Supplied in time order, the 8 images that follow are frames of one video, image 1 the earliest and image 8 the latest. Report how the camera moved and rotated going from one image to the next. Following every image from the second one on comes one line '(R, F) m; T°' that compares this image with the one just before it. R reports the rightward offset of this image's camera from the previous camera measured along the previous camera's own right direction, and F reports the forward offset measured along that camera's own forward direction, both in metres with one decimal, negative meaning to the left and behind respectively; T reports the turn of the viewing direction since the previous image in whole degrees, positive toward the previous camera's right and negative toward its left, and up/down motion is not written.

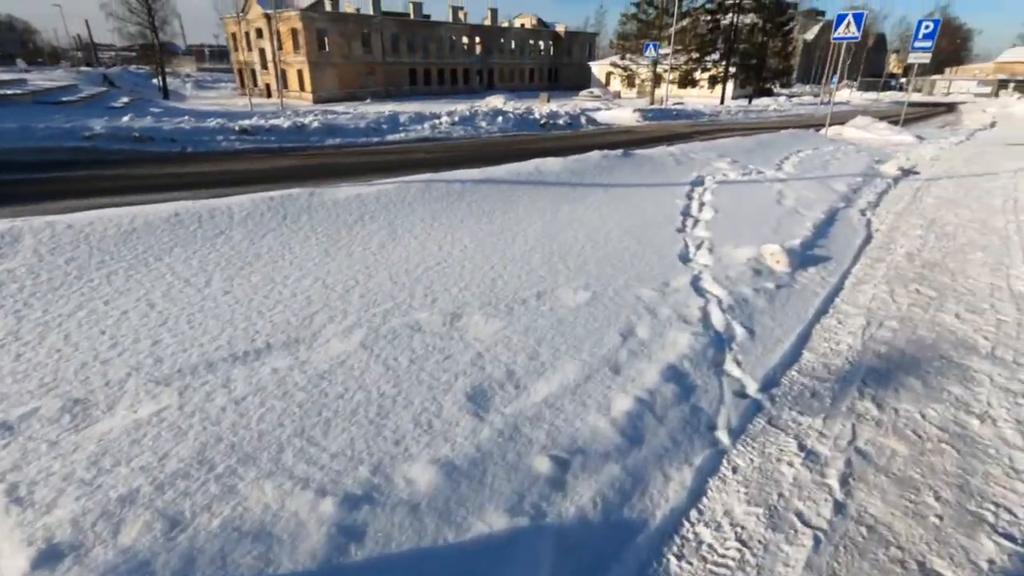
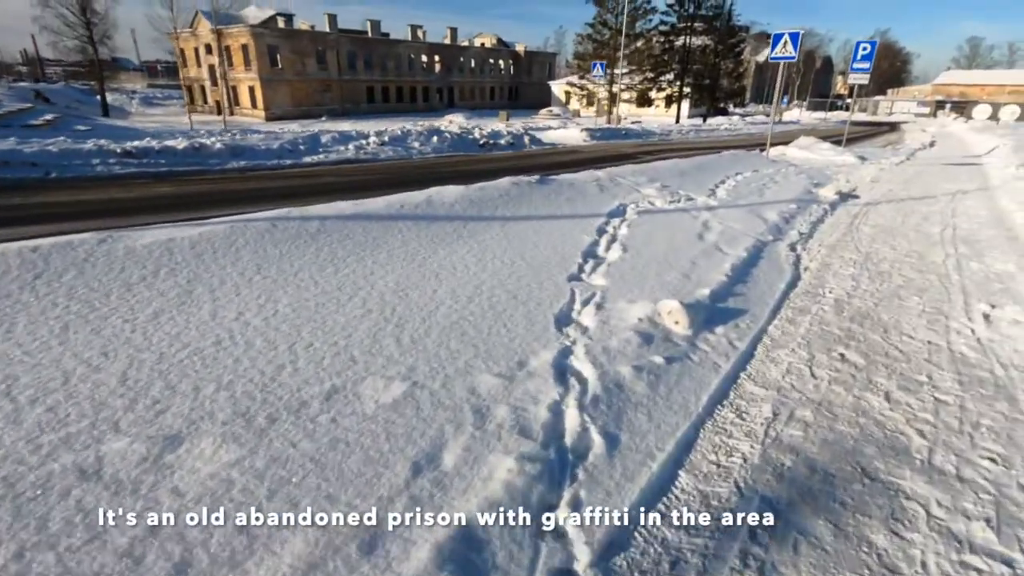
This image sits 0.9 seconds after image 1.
(+1.1, +1.1) m; +3°
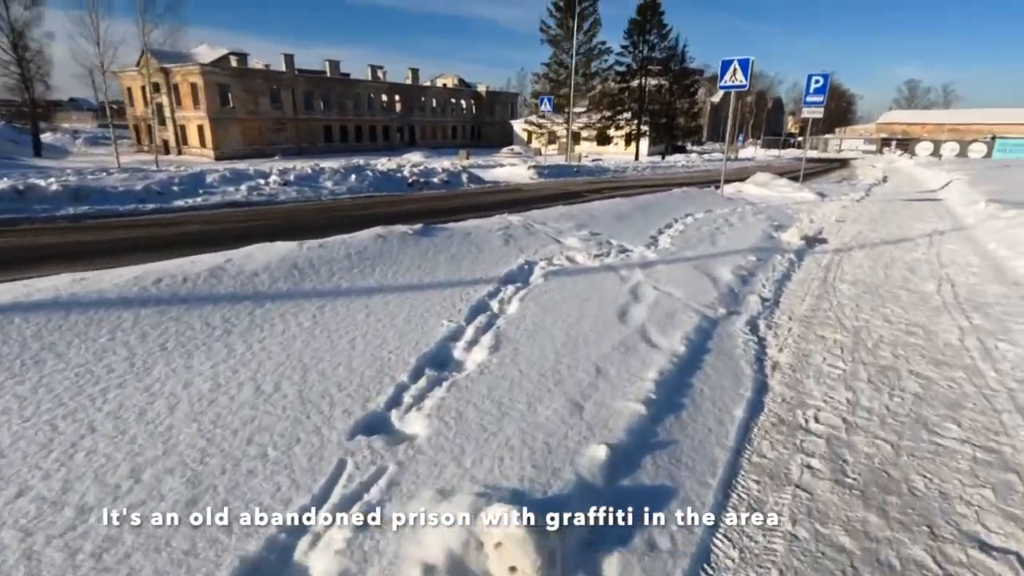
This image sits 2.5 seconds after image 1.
(+1.2, +2.3) m; +3°
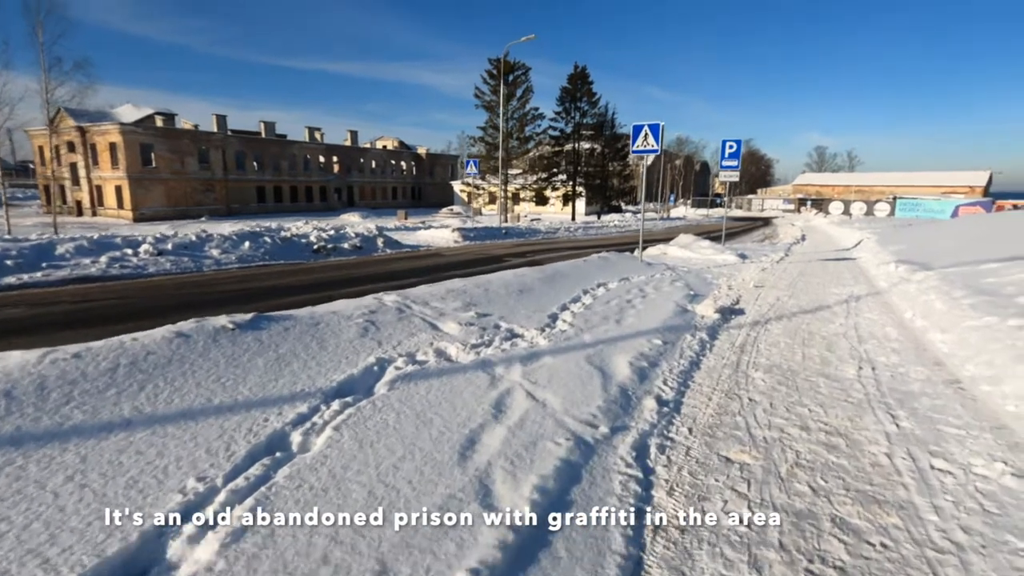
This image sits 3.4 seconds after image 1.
(+1.0, +1.1) m; +6°
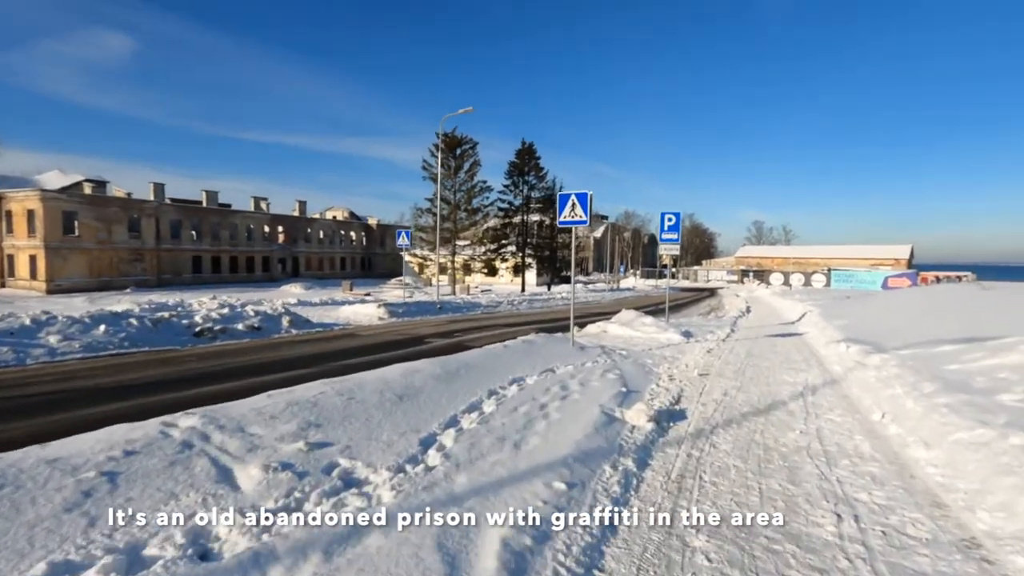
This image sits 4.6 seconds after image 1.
(+1.0, +1.9) m; +5°
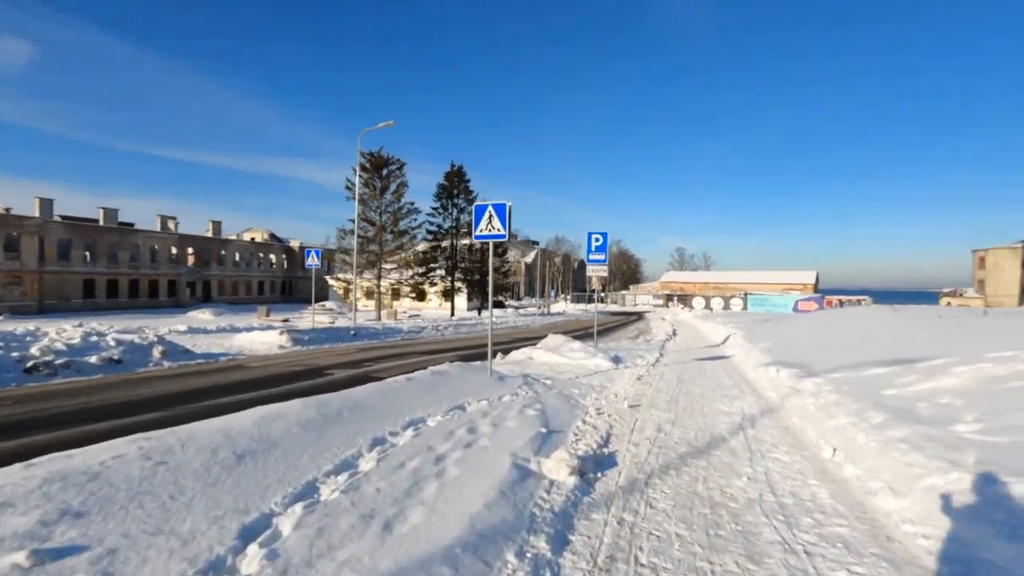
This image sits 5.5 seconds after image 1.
(+0.5, +1.5) m; +7°
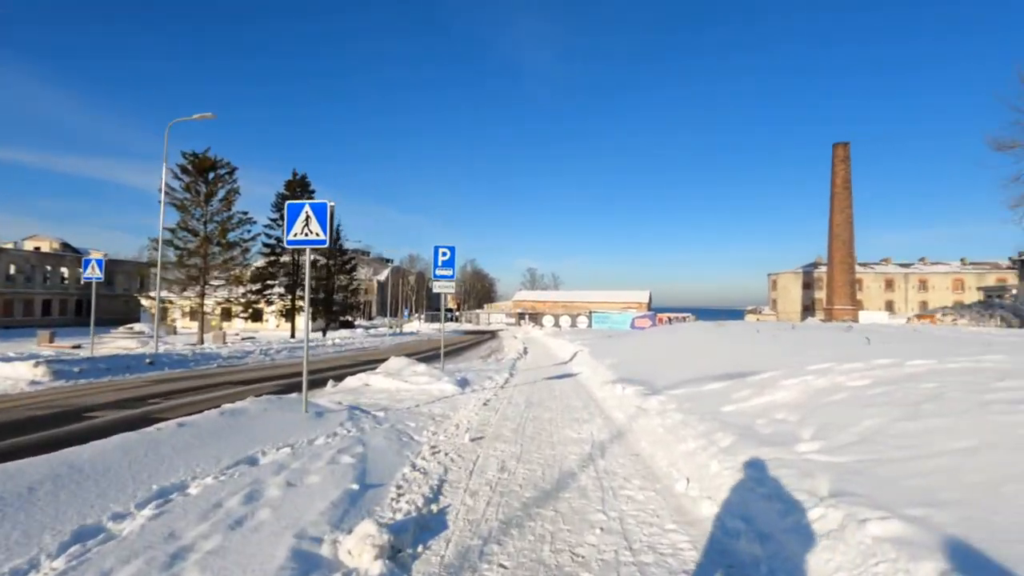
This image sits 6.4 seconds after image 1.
(+0.5, +1.4) m; +15°
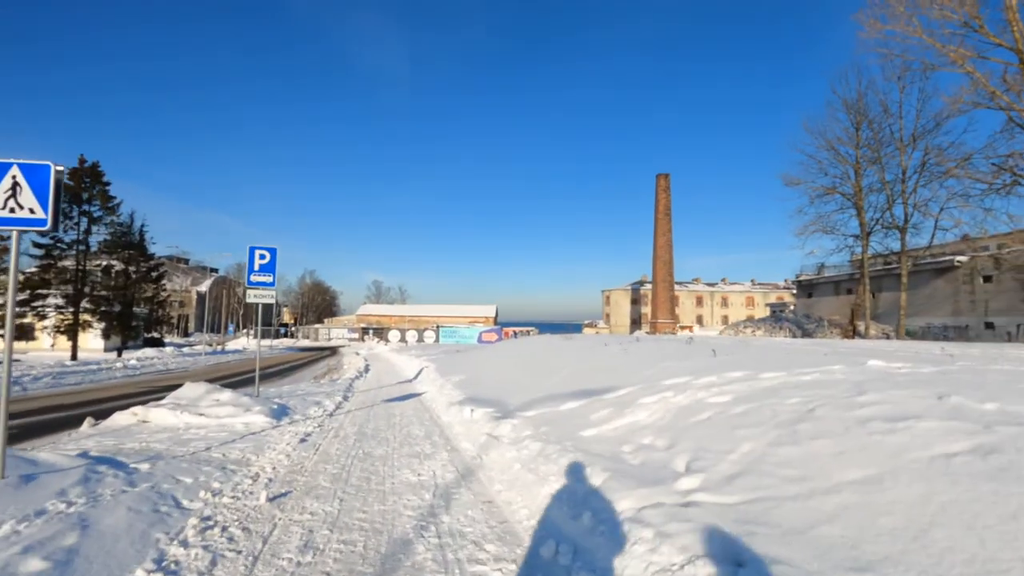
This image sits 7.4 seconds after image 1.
(+0.3, +1.7) m; +16°
